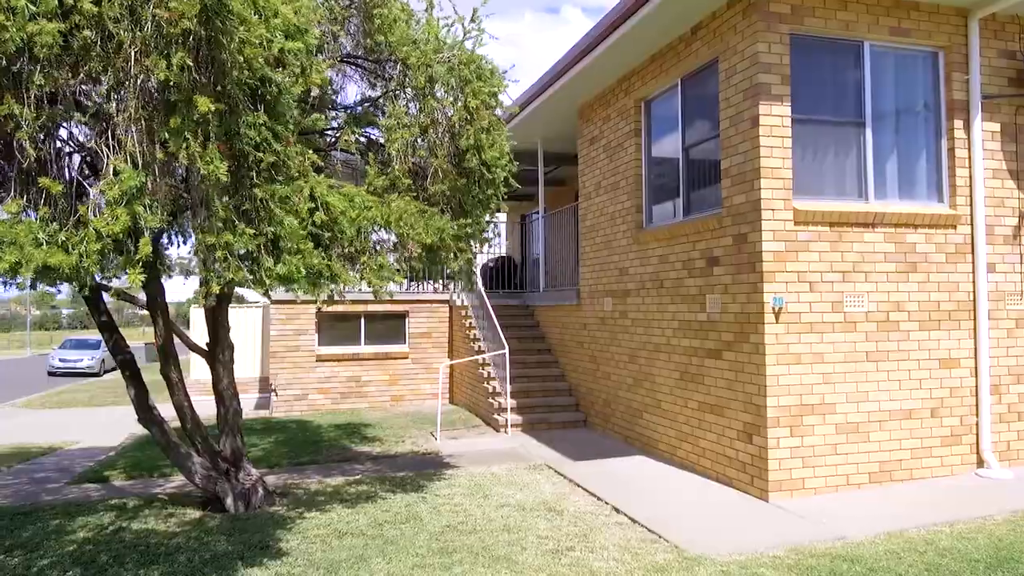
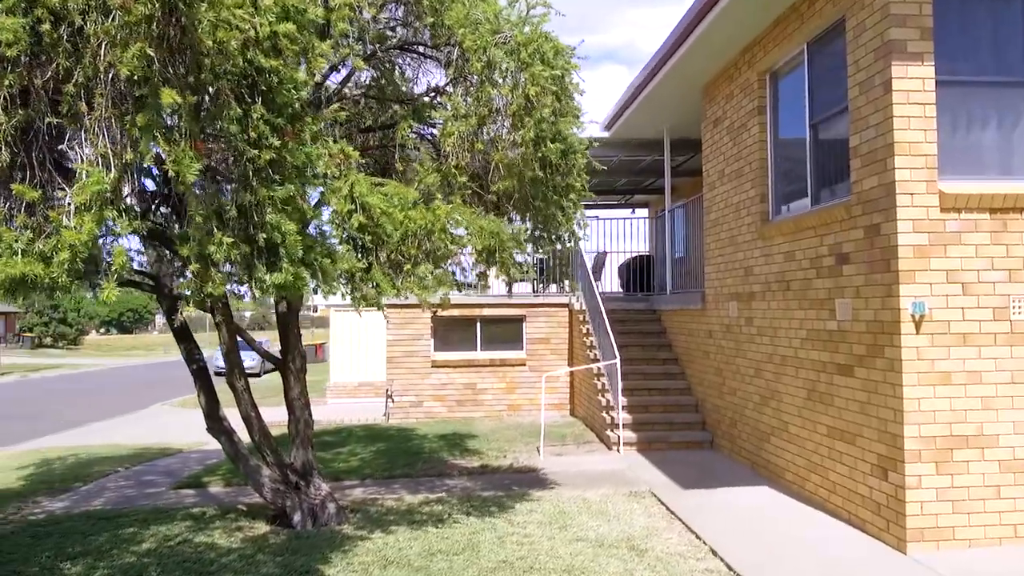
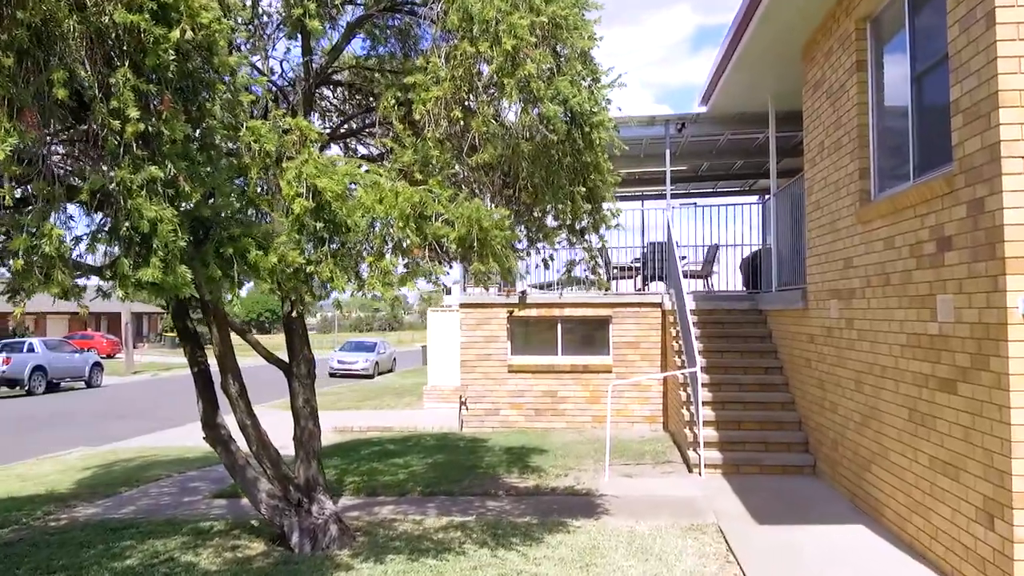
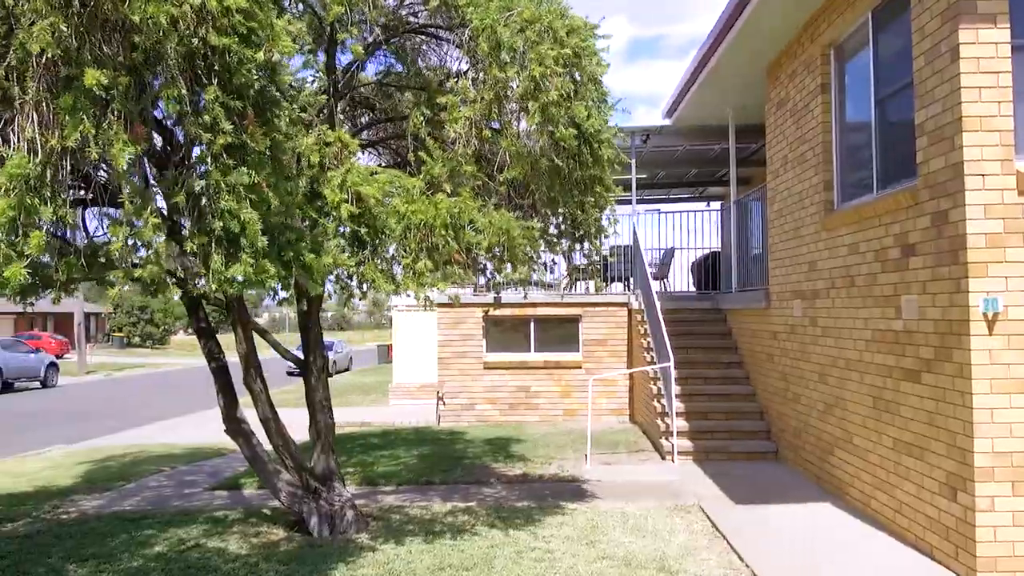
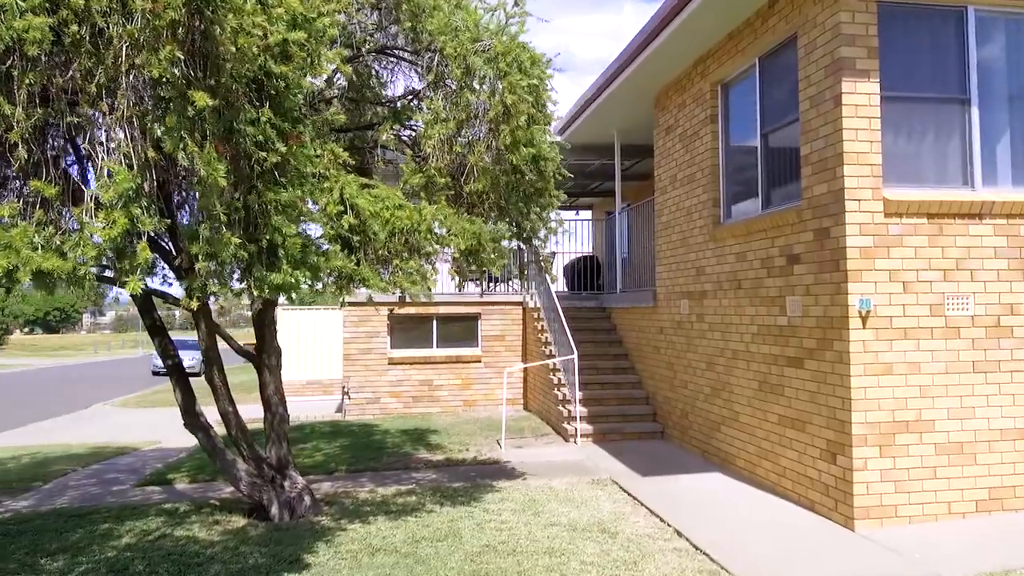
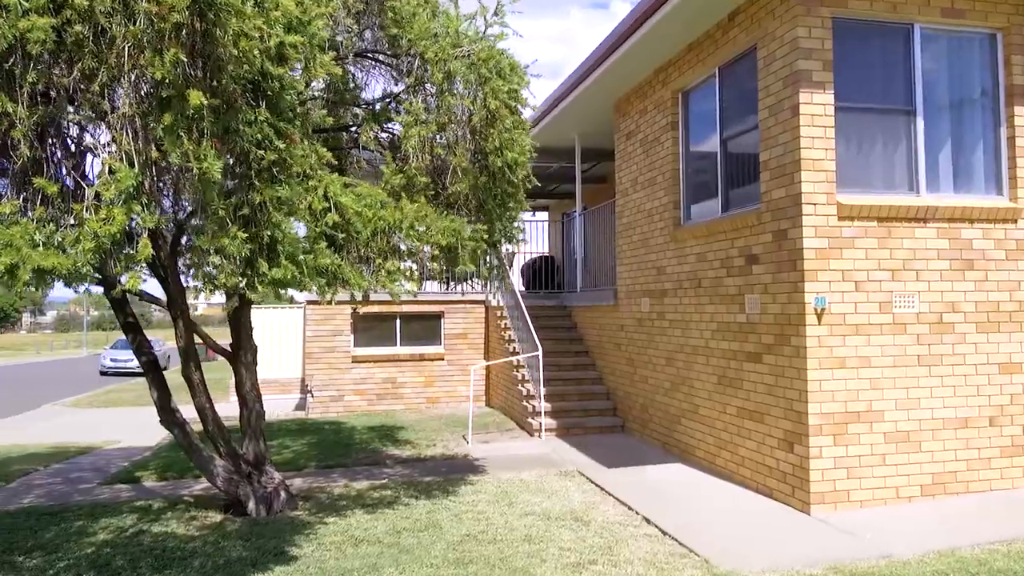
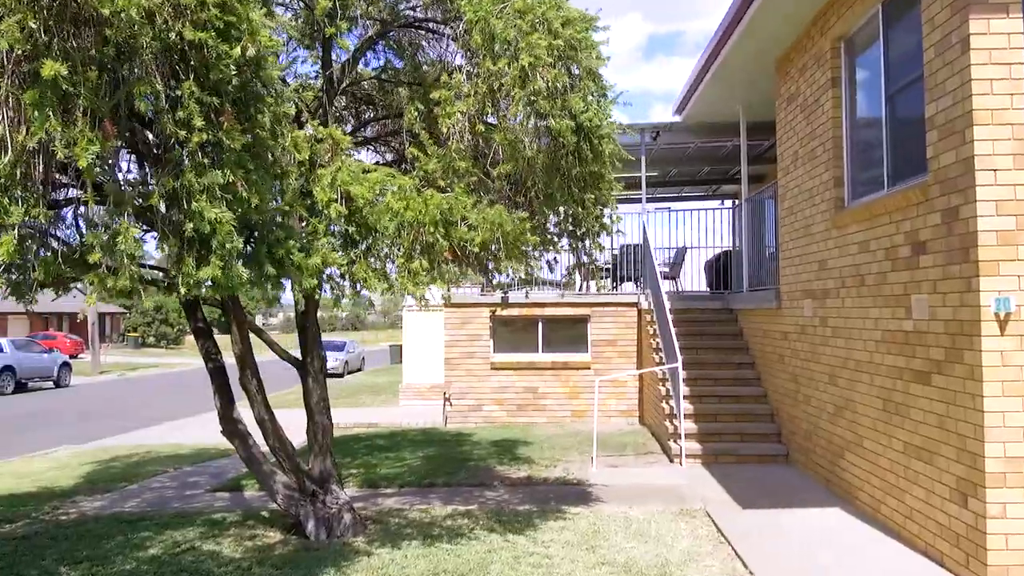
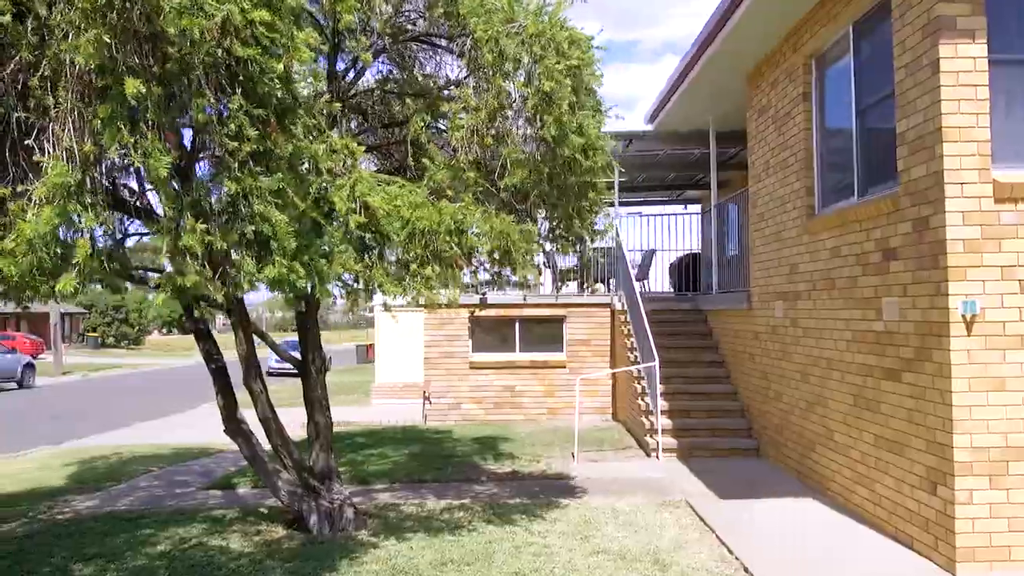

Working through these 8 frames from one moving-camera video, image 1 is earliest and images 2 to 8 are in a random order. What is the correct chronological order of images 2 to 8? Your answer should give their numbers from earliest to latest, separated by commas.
6, 5, 2, 8, 4, 7, 3
